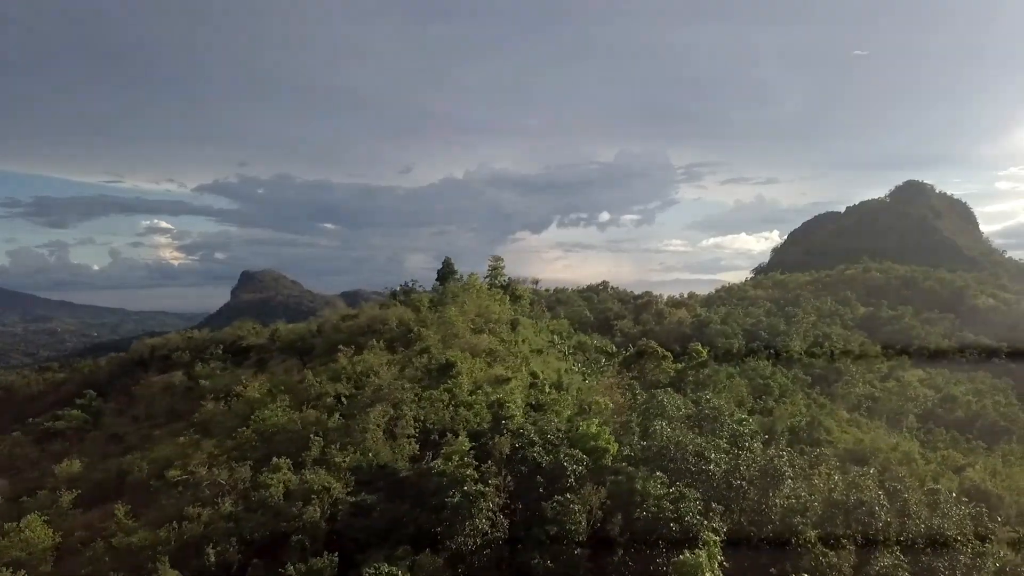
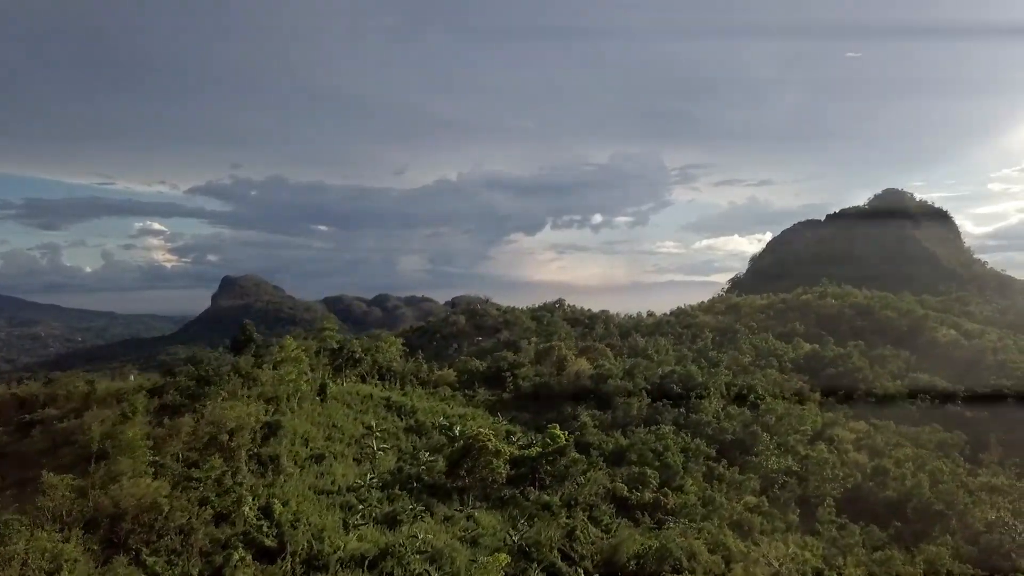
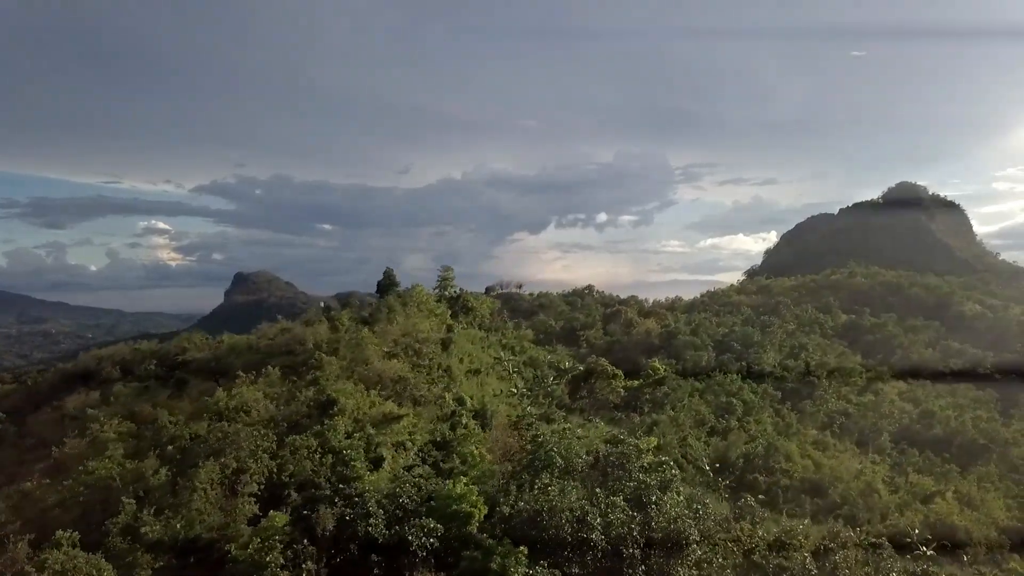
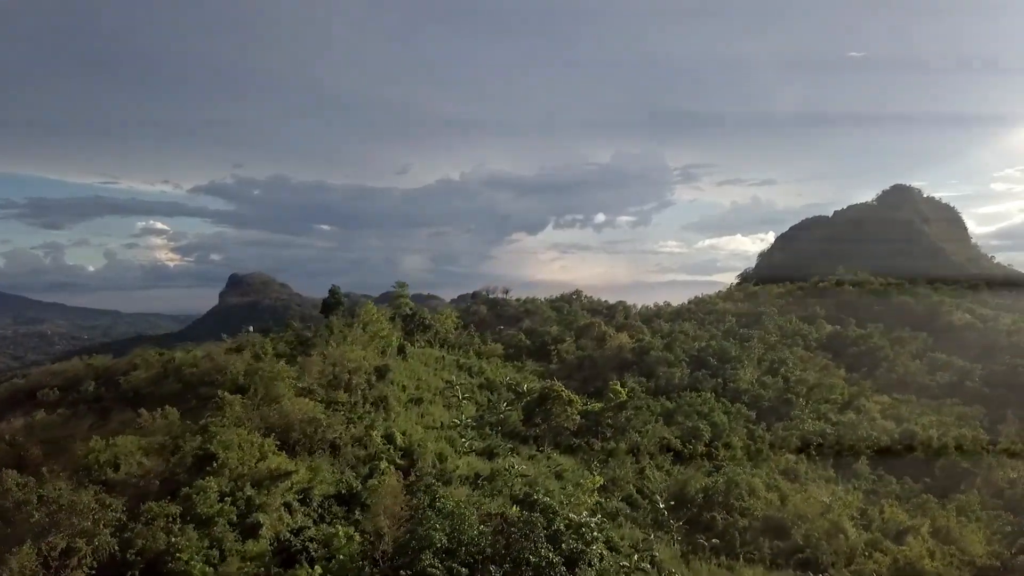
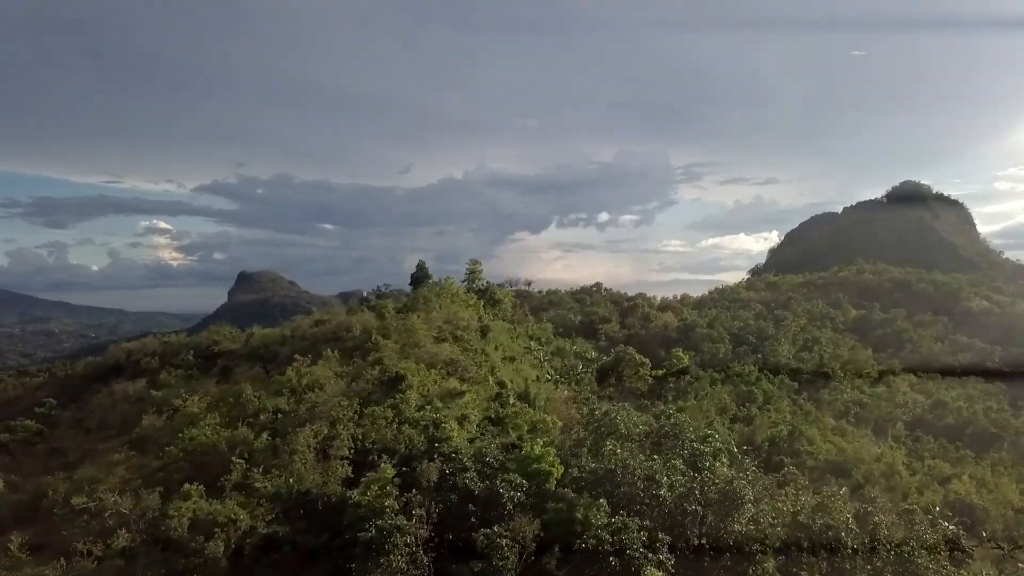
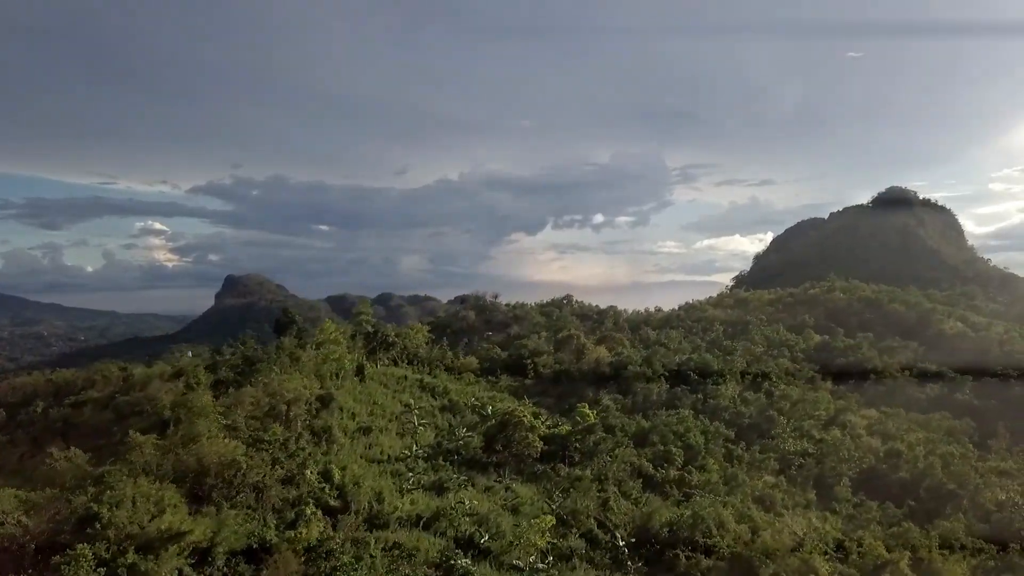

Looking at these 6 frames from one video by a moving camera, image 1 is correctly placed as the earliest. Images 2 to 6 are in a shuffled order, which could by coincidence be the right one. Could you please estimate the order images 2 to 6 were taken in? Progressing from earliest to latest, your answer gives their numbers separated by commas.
5, 3, 4, 6, 2
